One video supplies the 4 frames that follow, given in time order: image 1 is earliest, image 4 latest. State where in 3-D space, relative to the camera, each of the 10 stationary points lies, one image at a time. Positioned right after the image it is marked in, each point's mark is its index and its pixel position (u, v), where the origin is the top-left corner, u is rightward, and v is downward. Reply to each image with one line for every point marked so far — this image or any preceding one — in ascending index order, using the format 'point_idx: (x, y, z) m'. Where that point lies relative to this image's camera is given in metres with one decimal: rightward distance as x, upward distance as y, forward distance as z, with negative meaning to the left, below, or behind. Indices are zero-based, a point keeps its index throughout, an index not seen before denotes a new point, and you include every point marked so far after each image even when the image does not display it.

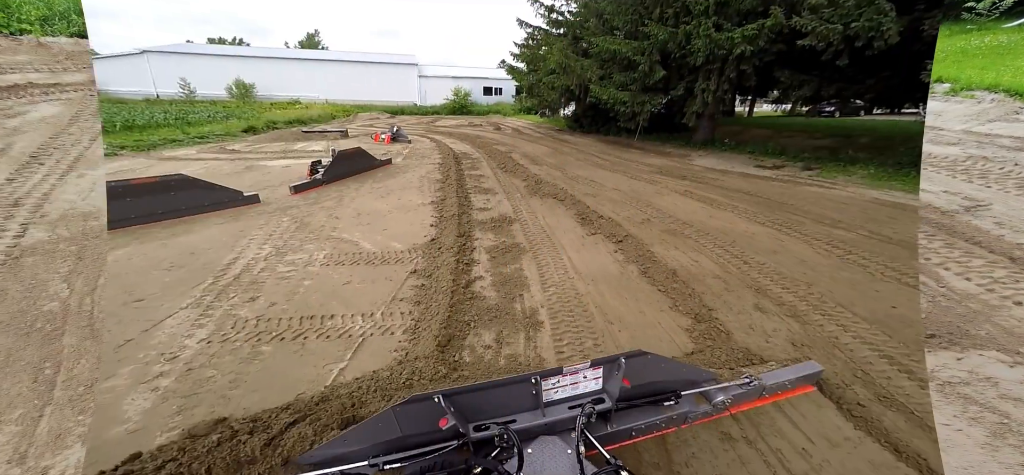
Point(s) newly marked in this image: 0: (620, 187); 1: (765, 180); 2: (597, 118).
0: (+2.2, +1.0, +7.4) m
1: (+5.6, +1.3, +8.0) m
2: (+3.9, +5.5, +16.4) m
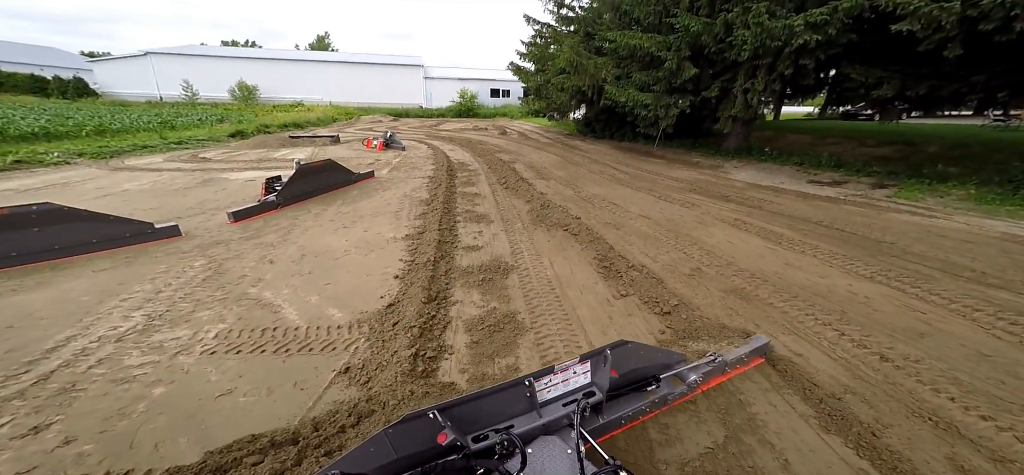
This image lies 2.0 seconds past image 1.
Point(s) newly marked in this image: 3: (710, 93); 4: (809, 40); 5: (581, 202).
0: (+2.2, +0.4, +5.8) m
1: (+5.6, +0.6, +6.3) m
2: (+4.1, +4.8, +14.8) m
3: (+4.9, +3.6, +9.0) m
4: (+5.0, +3.3, +6.1) m
5: (+1.2, +0.6, +6.3) m
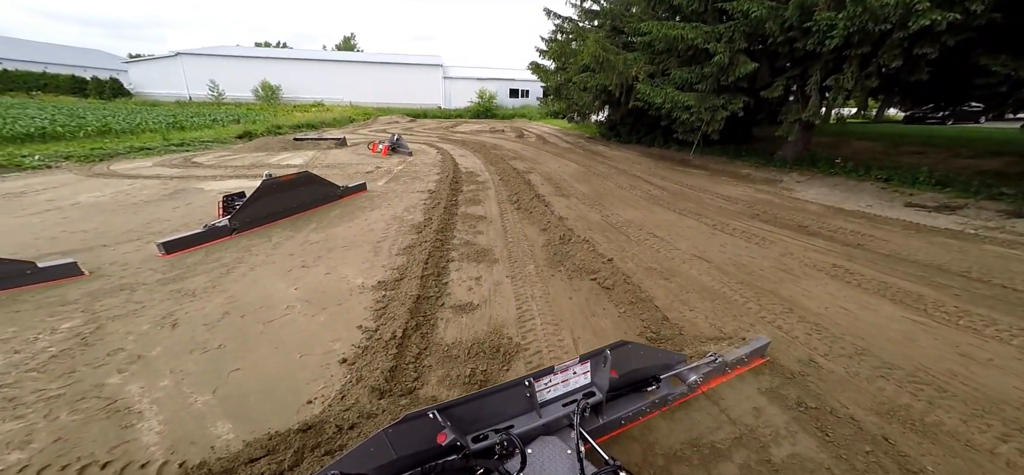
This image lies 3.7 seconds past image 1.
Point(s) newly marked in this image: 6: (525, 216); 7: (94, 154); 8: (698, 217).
0: (+2.4, -0.2, +4.4) m
1: (+5.8, 0.0, +4.7) m
2: (+4.8, +4.1, +13.2) m
3: (+5.3, +3.0, +7.4) m
4: (+5.3, +2.7, +4.5) m
5: (+1.4, +0.1, +4.9) m
6: (+0.2, +0.3, +5.5) m
7: (-12.1, +2.4, +10.5) m
8: (+2.9, +0.3, +5.6) m
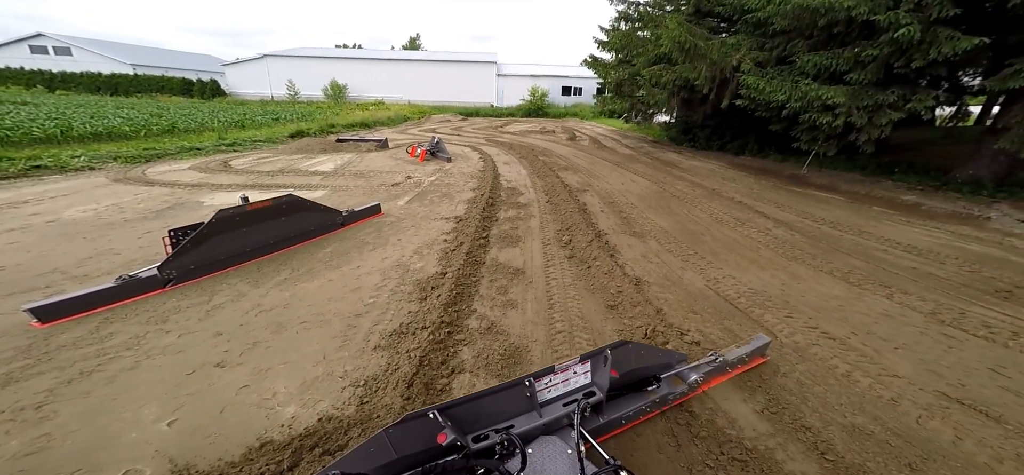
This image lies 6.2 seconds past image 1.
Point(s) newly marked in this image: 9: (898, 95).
0: (+2.7, -1.0, +2.1) m
1: (+6.1, -1.0, +1.9) m
2: (+6.7, +3.2, +10.5) m
3: (+6.2, +2.0, +4.7) m
4: (+5.7, +1.7, +1.8) m
5: (+1.8, -0.7, +2.8) m
6: (+0.7, -0.4, +3.6) m
7: (-10.6, +2.4, +10.3) m
8: (+3.4, -0.5, +3.3) m
9: (+6.0, +2.2, +5.7) m
